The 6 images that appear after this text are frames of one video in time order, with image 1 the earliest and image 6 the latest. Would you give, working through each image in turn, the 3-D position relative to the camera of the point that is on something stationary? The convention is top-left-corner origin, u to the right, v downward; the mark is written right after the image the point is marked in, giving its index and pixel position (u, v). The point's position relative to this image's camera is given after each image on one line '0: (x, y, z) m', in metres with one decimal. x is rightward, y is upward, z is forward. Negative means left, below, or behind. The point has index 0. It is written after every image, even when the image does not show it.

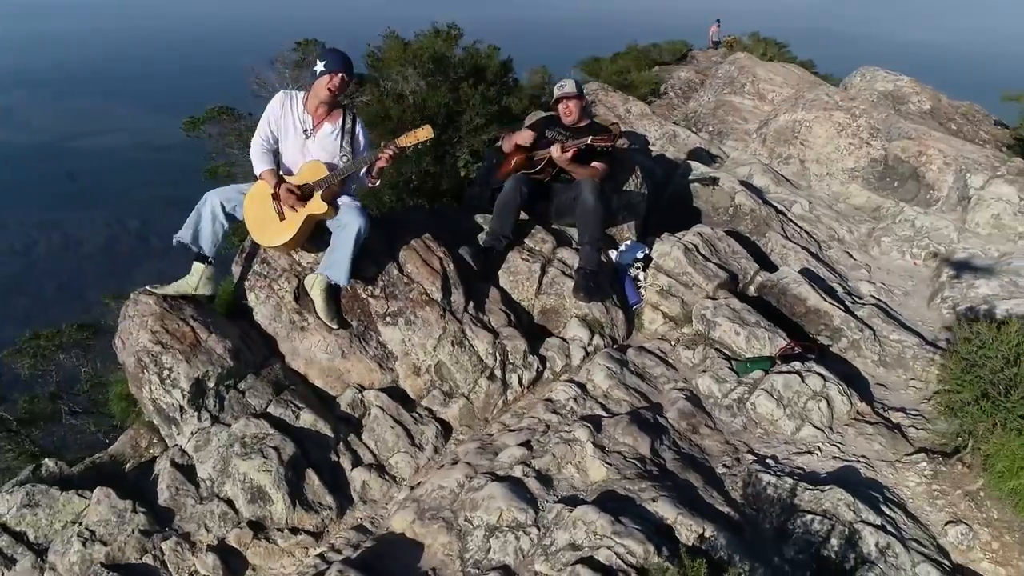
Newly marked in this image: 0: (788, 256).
0: (+3.4, +0.4, +8.8) m
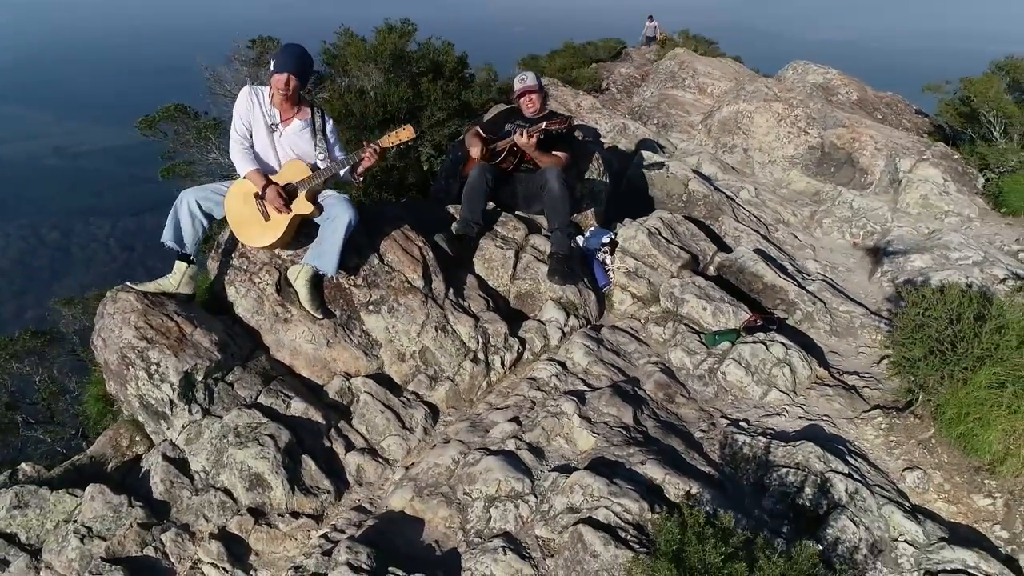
0: (+3.0, +0.6, +9.3) m
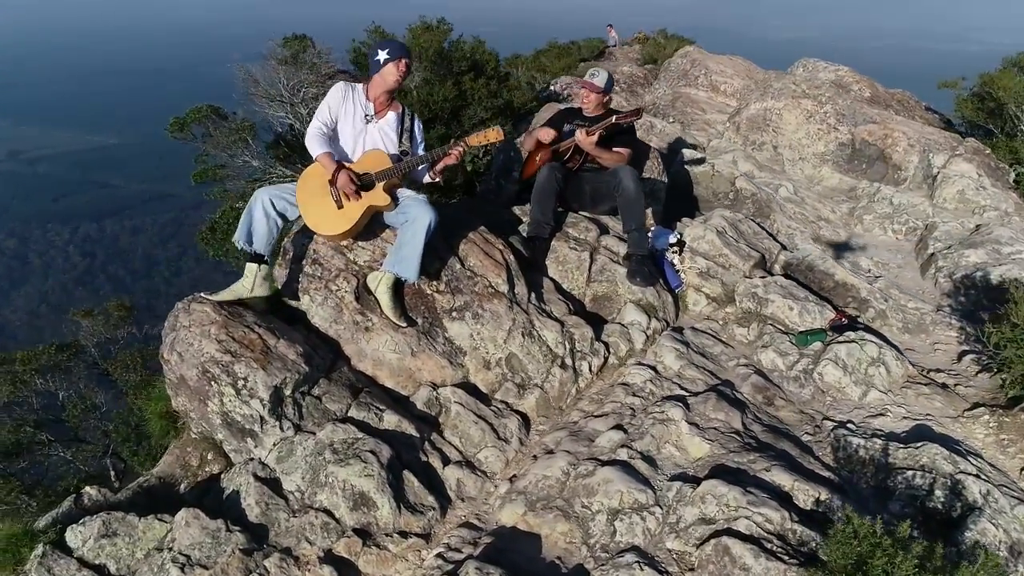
0: (+3.6, +0.7, +9.2) m
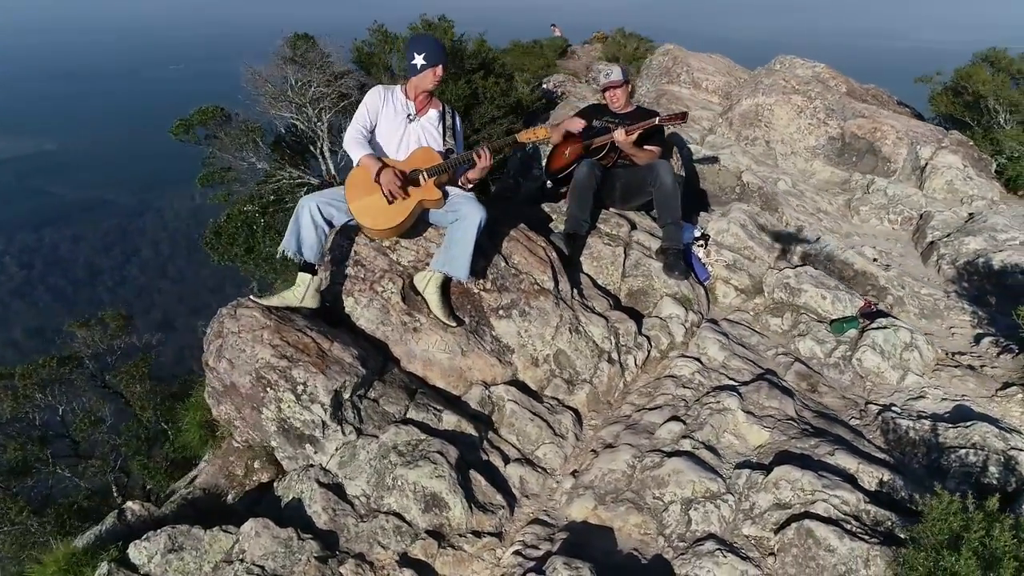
0: (+3.9, +0.8, +9.5) m
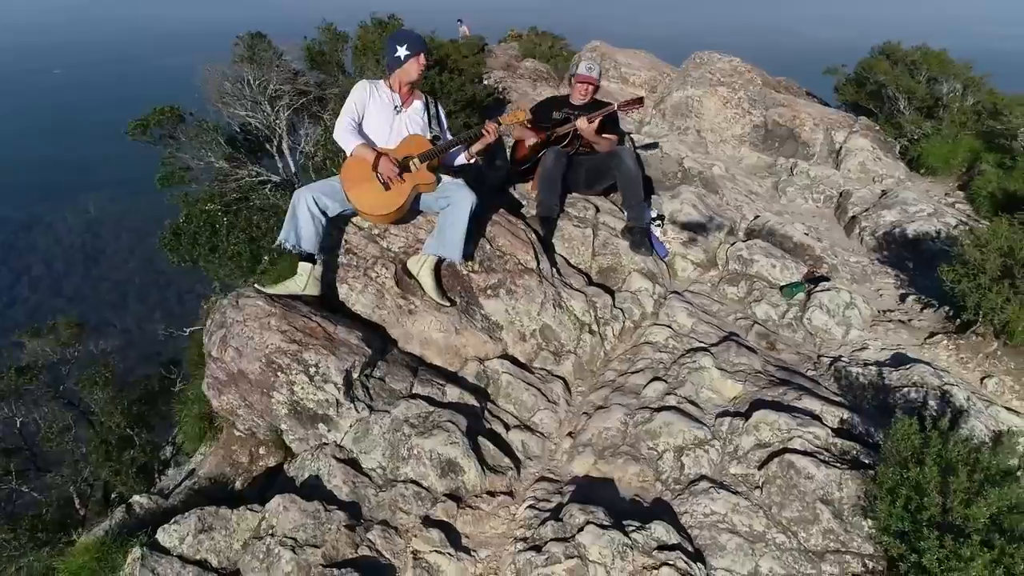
0: (+3.3, +1.2, +10.3) m
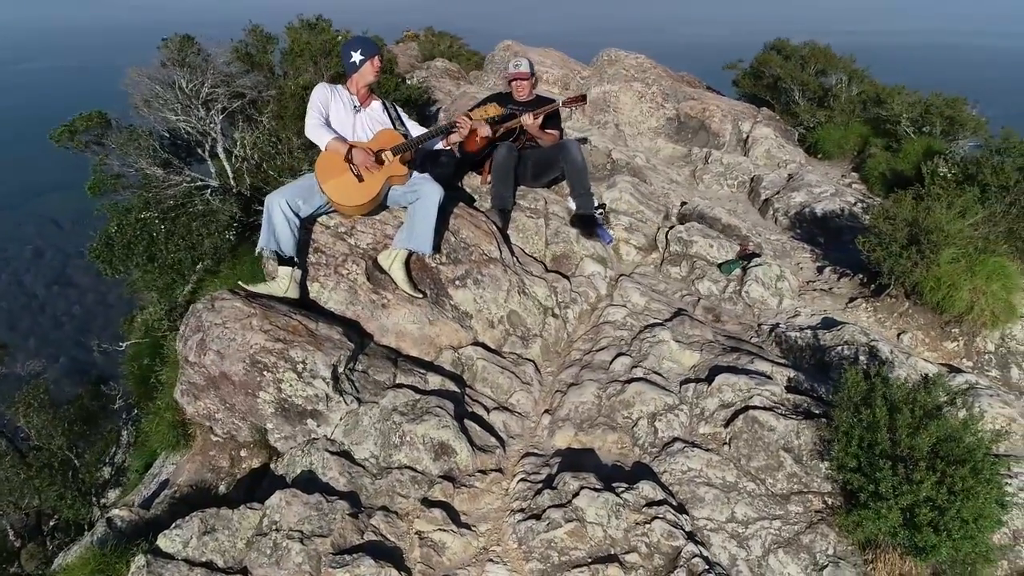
0: (+2.5, +1.4, +11.0) m
